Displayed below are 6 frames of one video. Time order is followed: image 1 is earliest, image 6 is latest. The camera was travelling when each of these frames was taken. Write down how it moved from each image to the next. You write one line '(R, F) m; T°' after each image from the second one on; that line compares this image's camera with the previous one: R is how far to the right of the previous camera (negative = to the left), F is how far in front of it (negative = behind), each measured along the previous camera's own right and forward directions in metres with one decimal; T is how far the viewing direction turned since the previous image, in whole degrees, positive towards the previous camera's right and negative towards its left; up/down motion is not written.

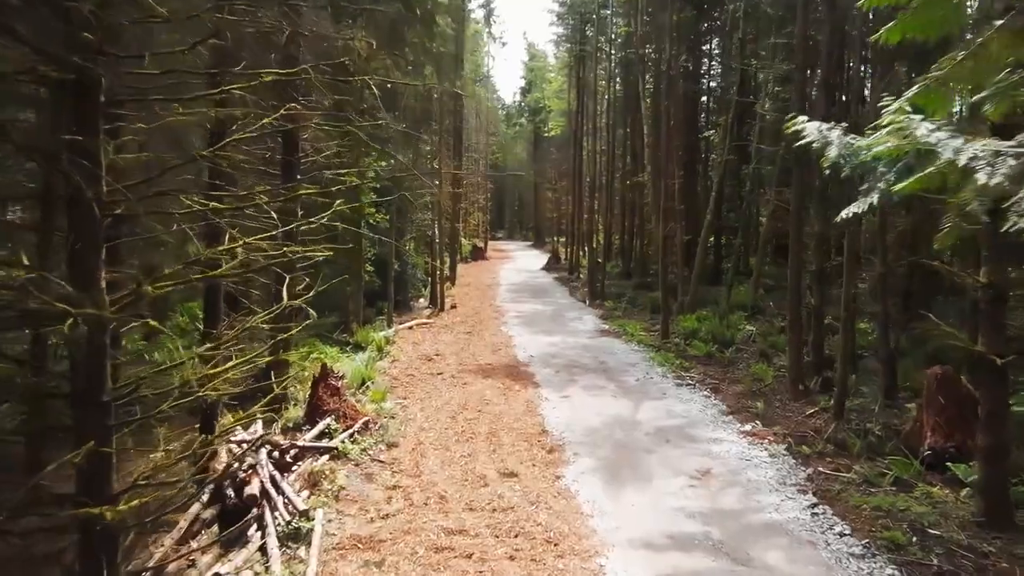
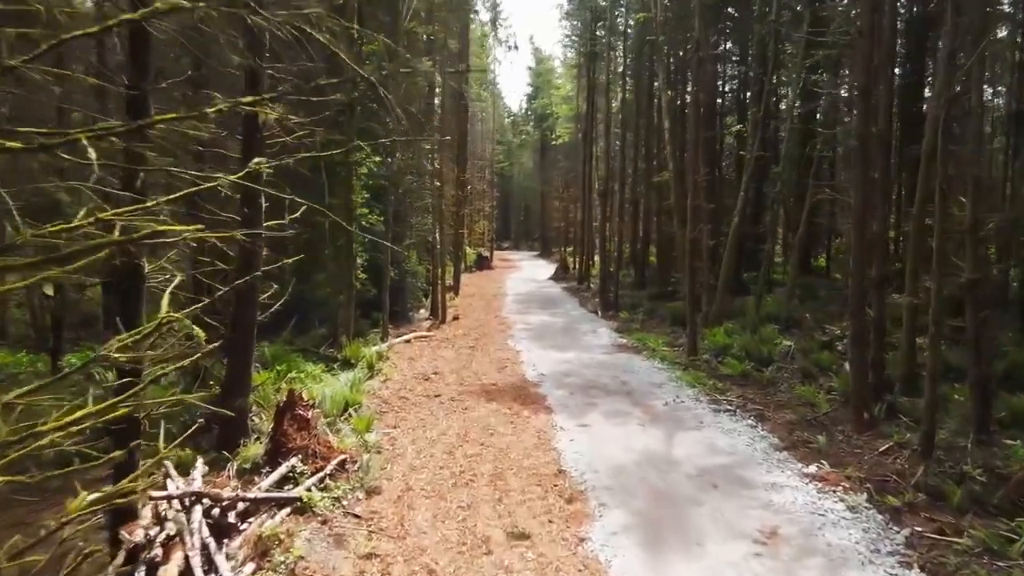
(-0.1, +1.7) m; 0°
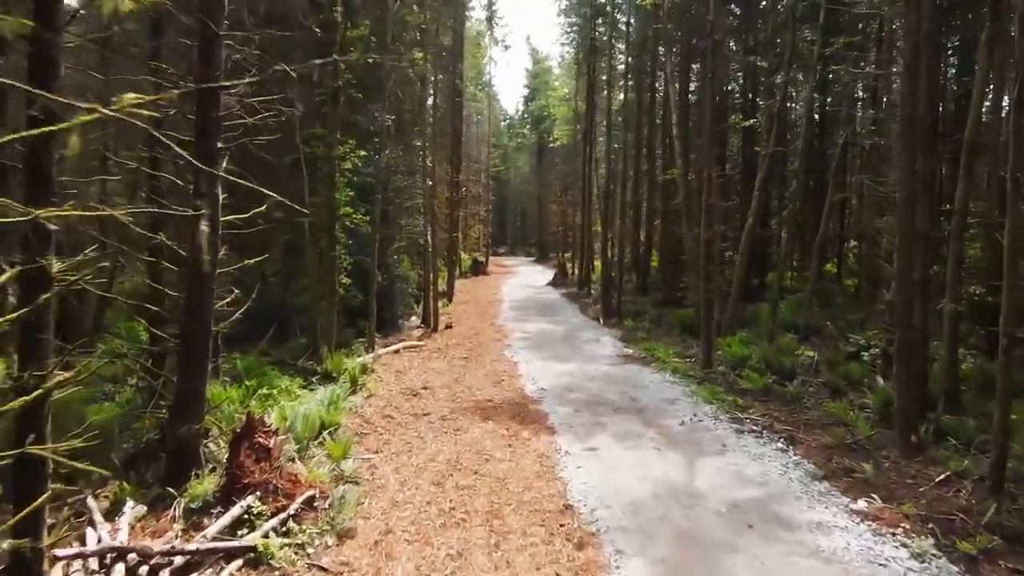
(0.0, +1.1) m; 0°
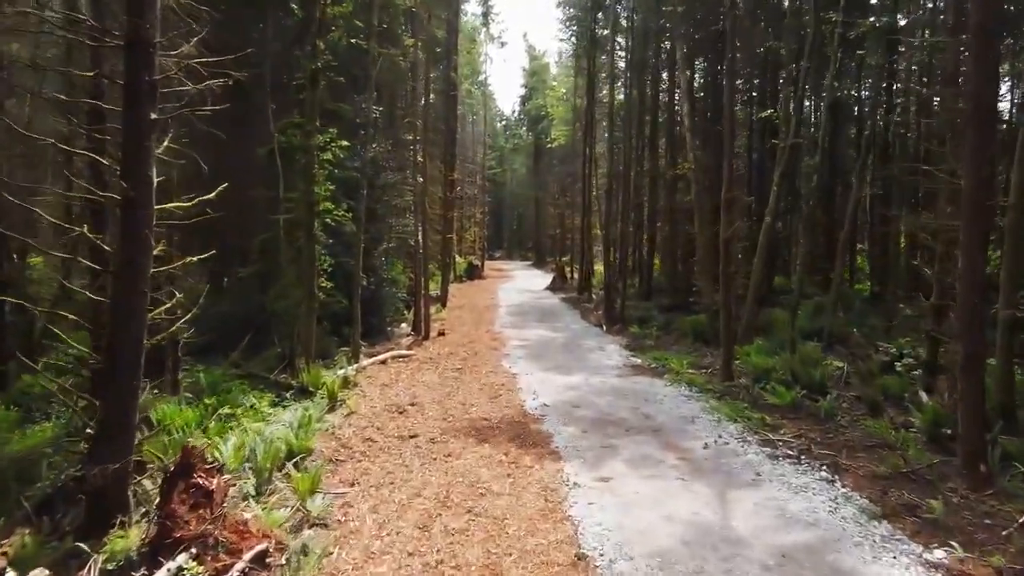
(0.0, +1.2) m; 0°
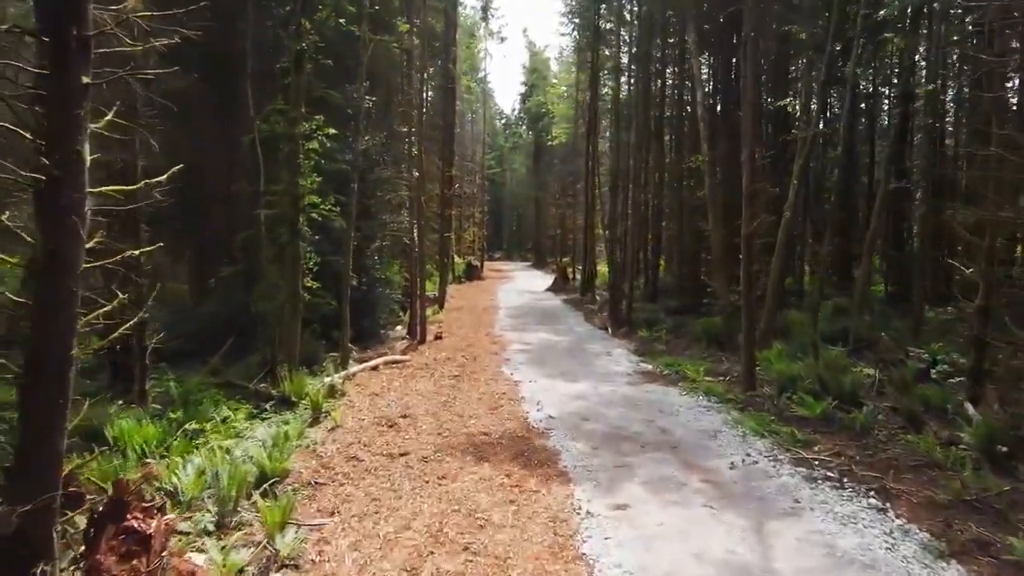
(0.0, +0.9) m; 0°
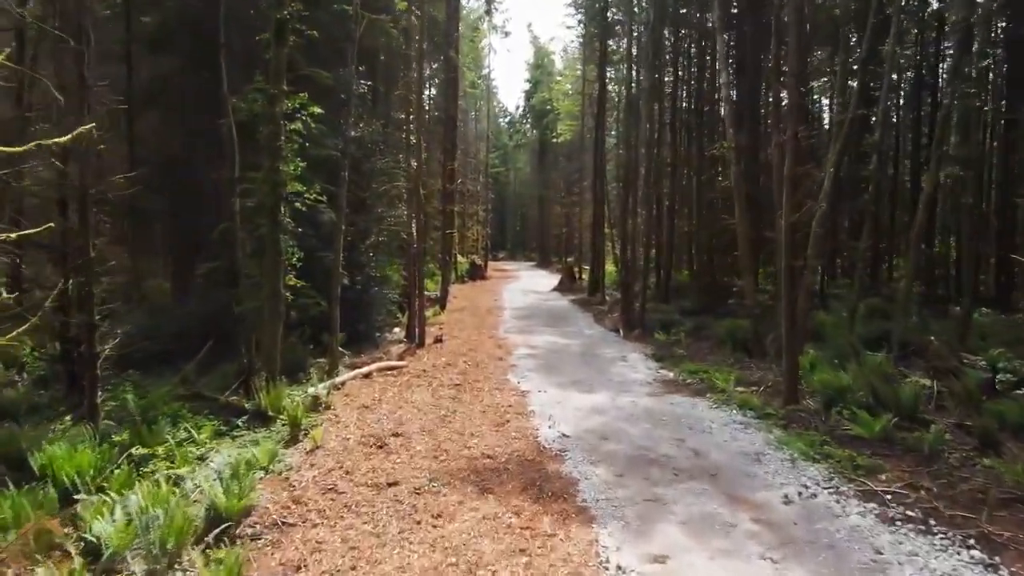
(-0.1, +1.3) m; 0°
